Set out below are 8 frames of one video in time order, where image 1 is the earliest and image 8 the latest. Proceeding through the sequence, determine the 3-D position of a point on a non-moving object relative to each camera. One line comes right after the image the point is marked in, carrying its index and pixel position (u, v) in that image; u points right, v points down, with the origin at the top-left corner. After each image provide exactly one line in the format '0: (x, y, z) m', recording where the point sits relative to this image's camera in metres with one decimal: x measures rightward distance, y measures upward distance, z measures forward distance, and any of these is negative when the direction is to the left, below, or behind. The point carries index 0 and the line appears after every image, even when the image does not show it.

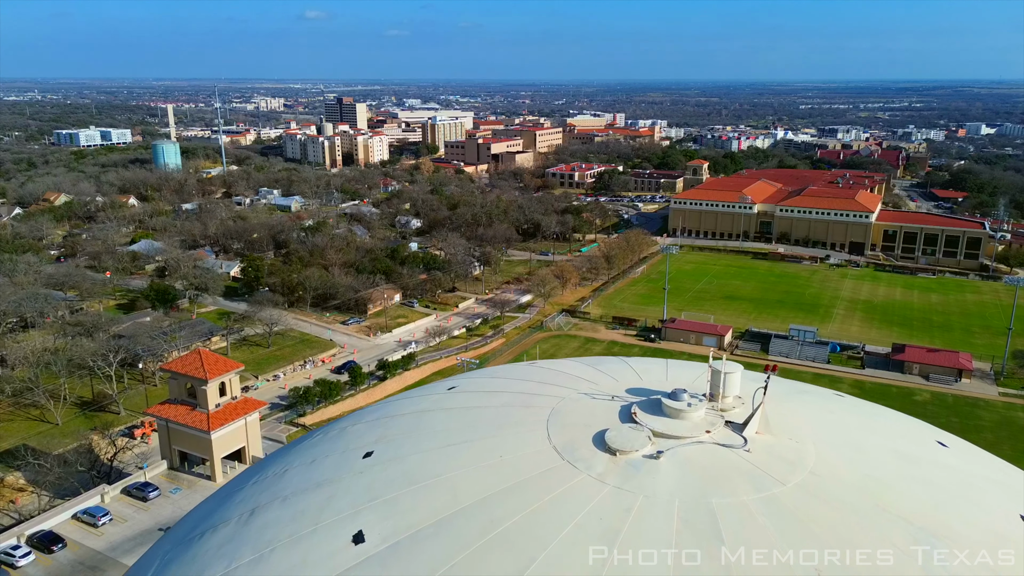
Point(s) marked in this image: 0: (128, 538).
0: (-11.0, -7.2, +18.2) m
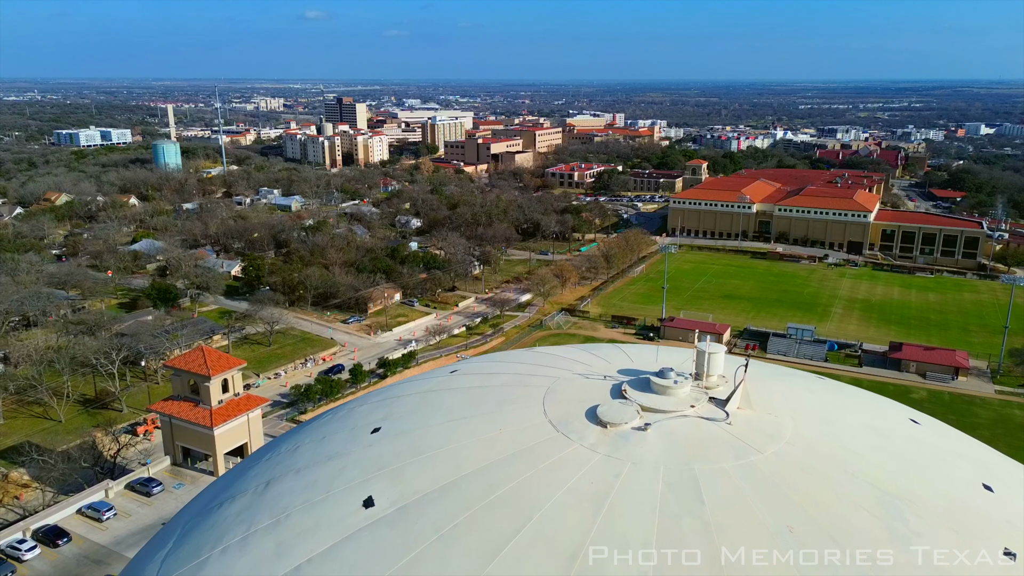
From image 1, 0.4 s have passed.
0: (-11.0, -7.1, +18.4) m
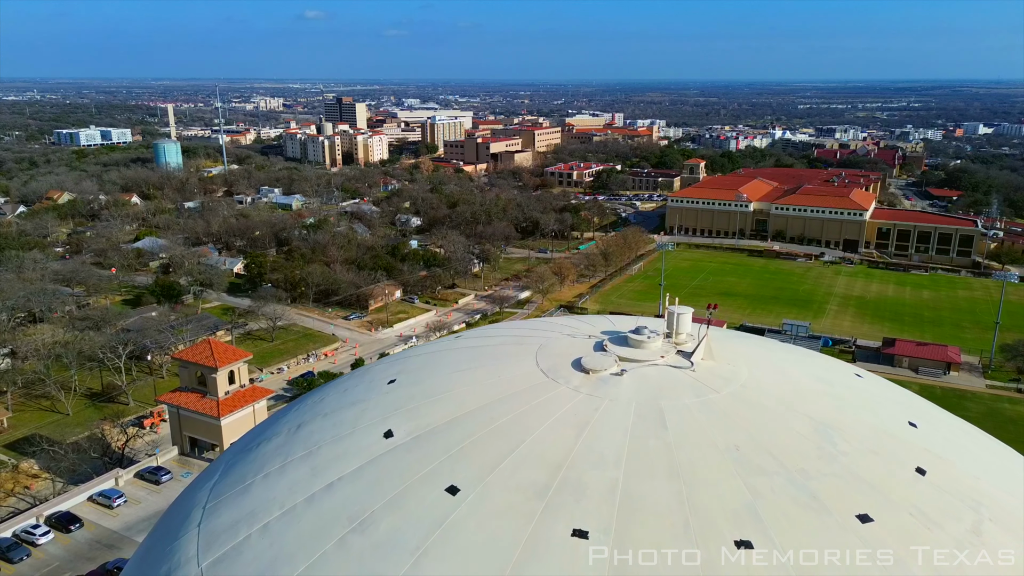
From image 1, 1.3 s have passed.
0: (-11.0, -6.9, +19.0) m
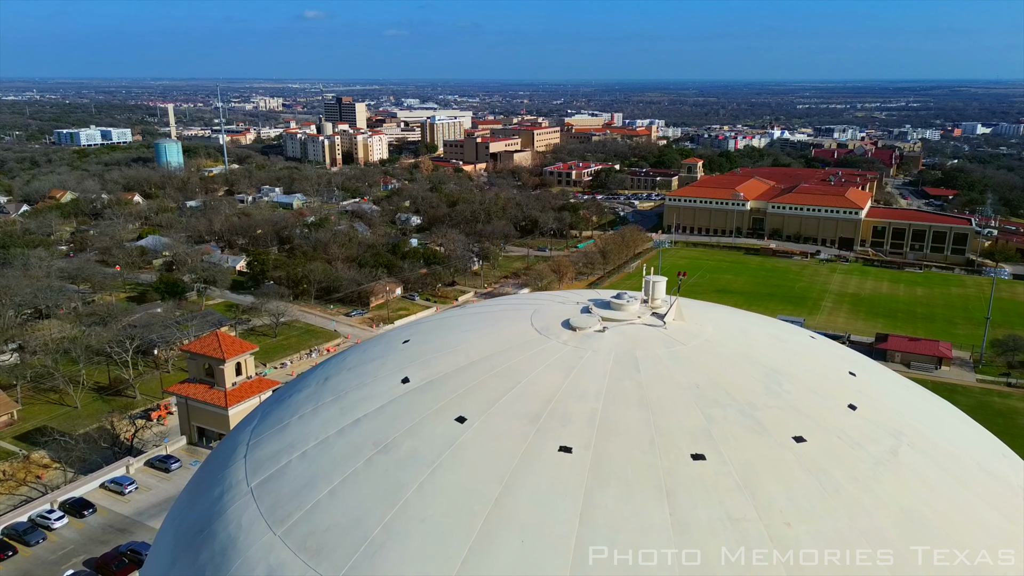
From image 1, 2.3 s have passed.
0: (-11.1, -6.7, +19.6) m
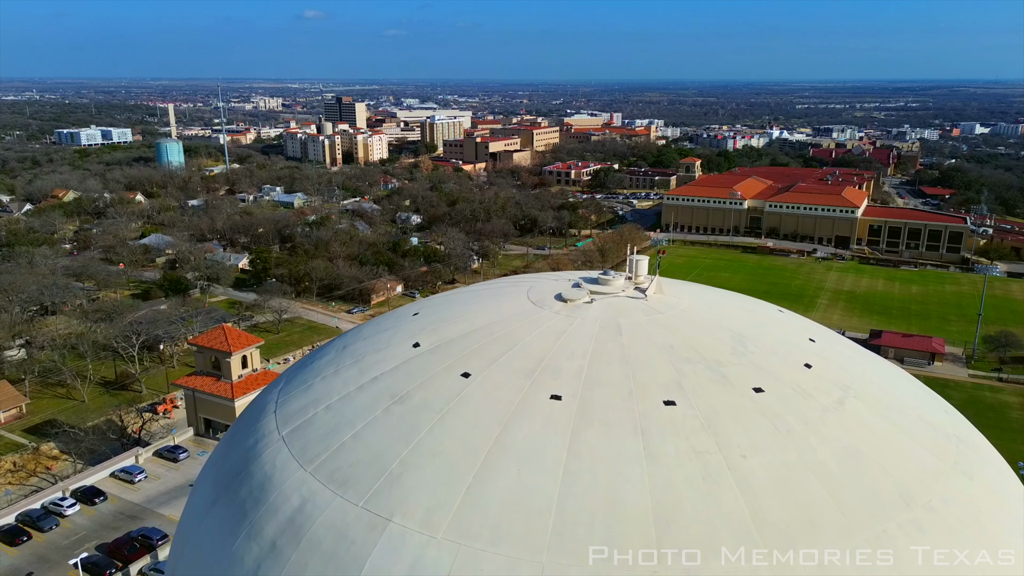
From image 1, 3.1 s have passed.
0: (-11.1, -6.5, +20.1) m
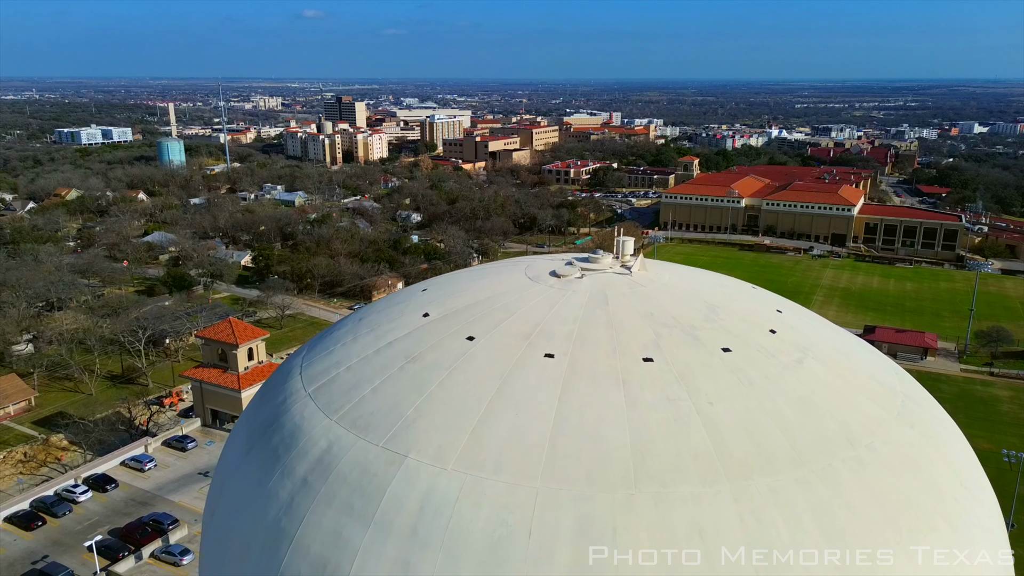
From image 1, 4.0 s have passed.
0: (-11.1, -6.3, +20.7) m
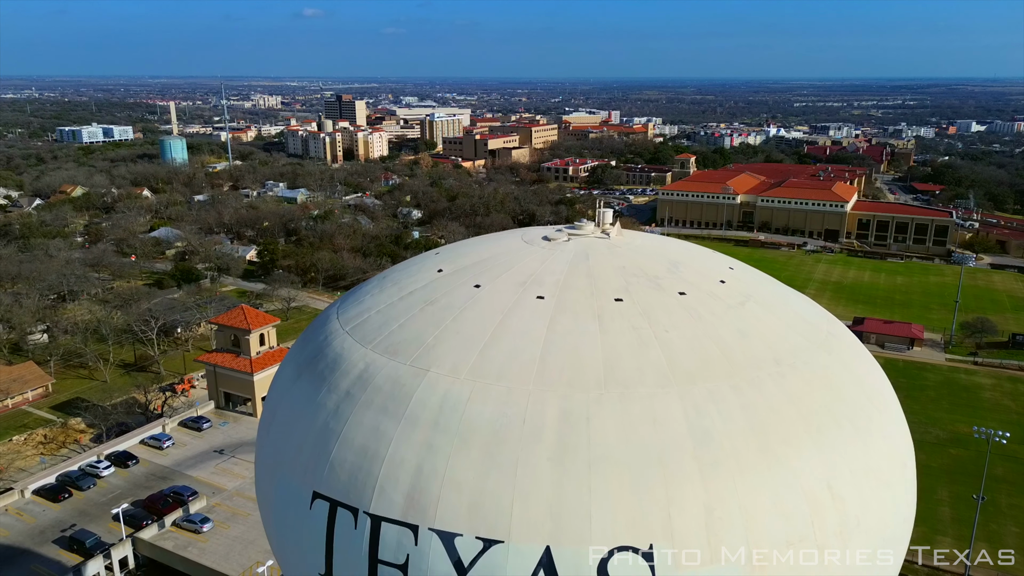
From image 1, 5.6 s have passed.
0: (-11.1, -5.9, +21.9) m
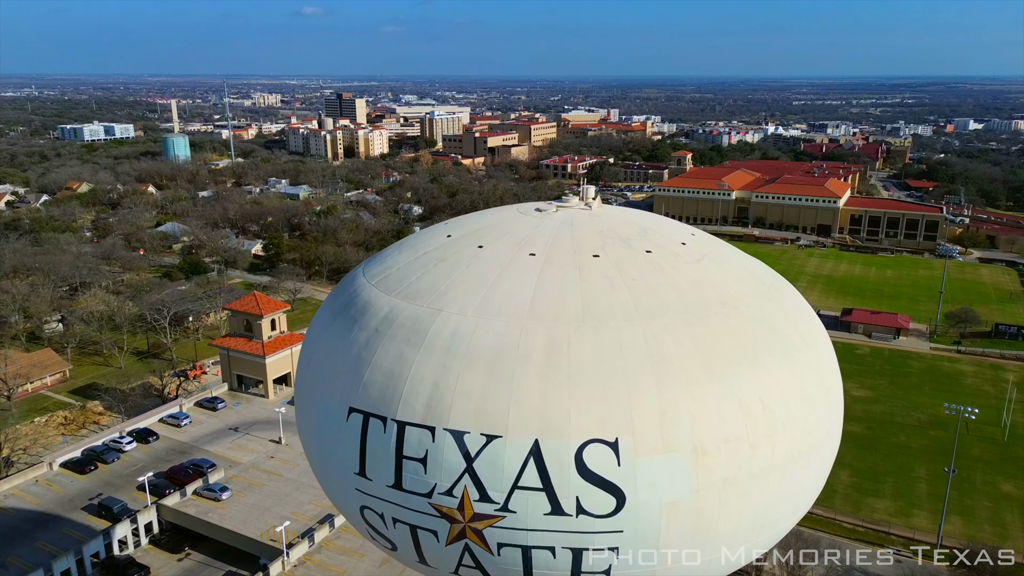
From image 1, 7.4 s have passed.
0: (-11.2, -5.4, +23.2) m
